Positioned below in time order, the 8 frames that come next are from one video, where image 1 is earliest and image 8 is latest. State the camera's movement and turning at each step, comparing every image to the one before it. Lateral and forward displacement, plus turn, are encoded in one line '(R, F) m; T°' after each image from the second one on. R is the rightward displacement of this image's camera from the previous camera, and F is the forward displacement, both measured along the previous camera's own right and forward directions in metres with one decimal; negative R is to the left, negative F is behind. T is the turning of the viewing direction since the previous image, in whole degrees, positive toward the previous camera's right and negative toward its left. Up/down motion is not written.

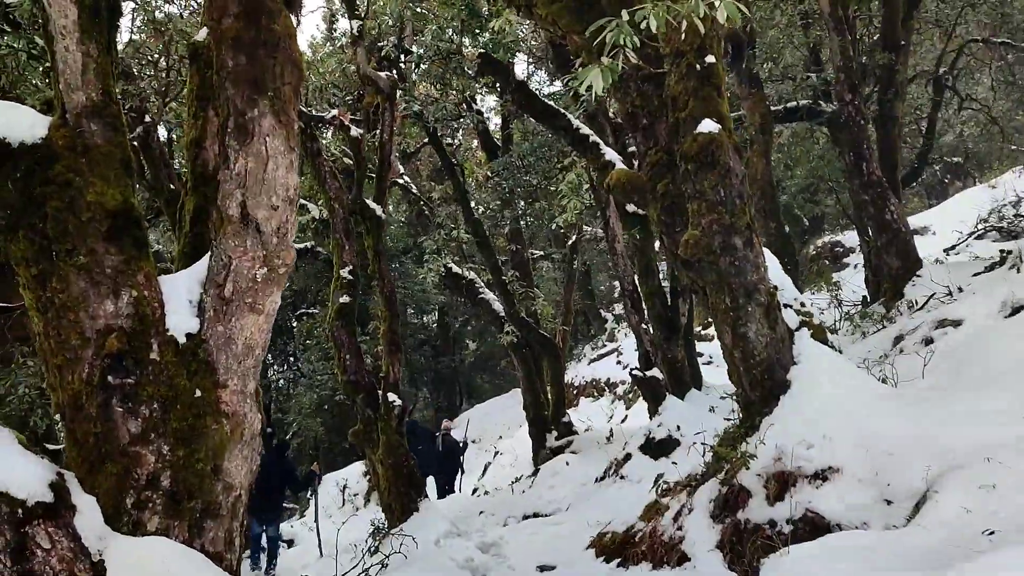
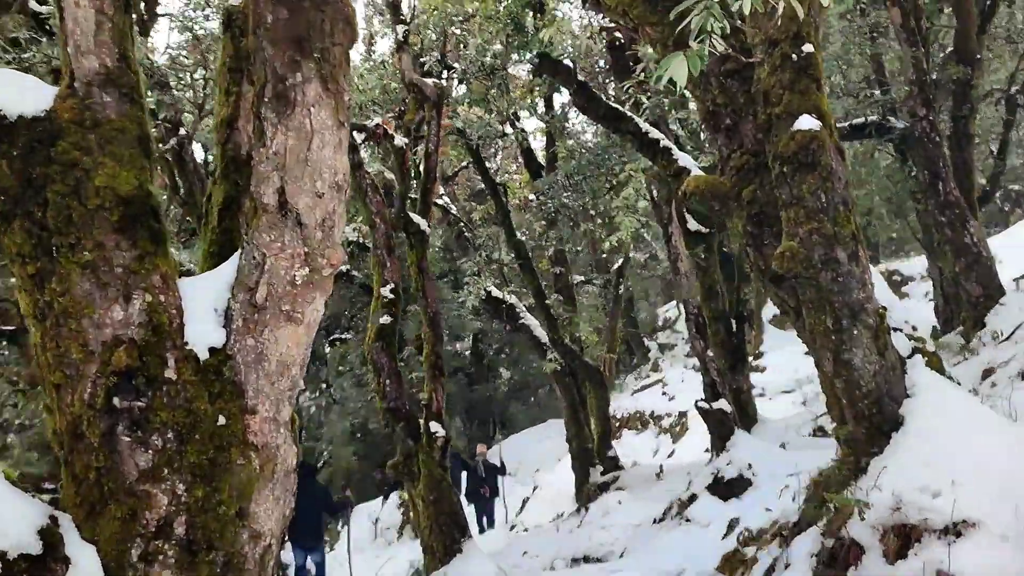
(-0.2, +0.6) m; -2°
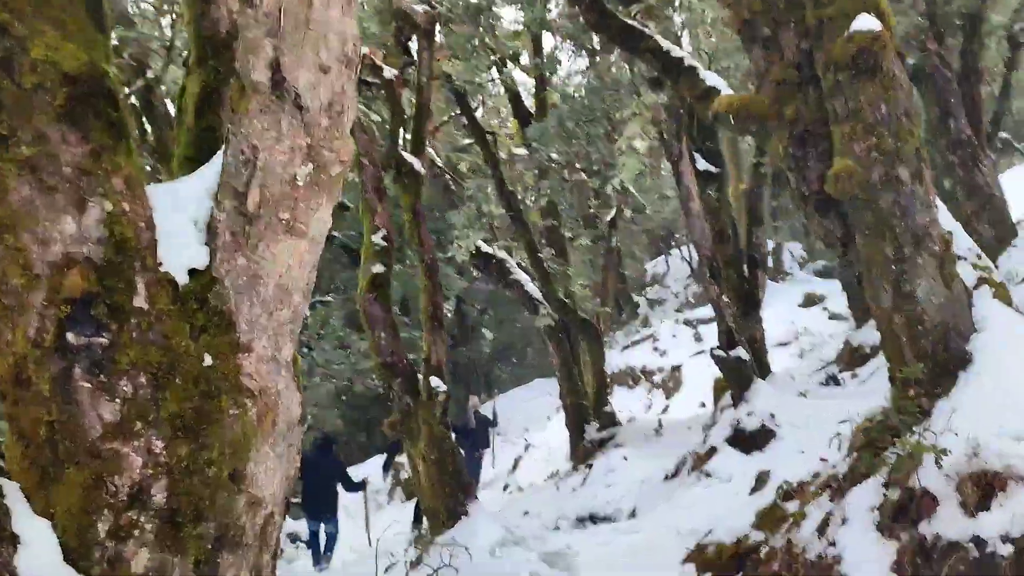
(-0.2, +0.5) m; +1°
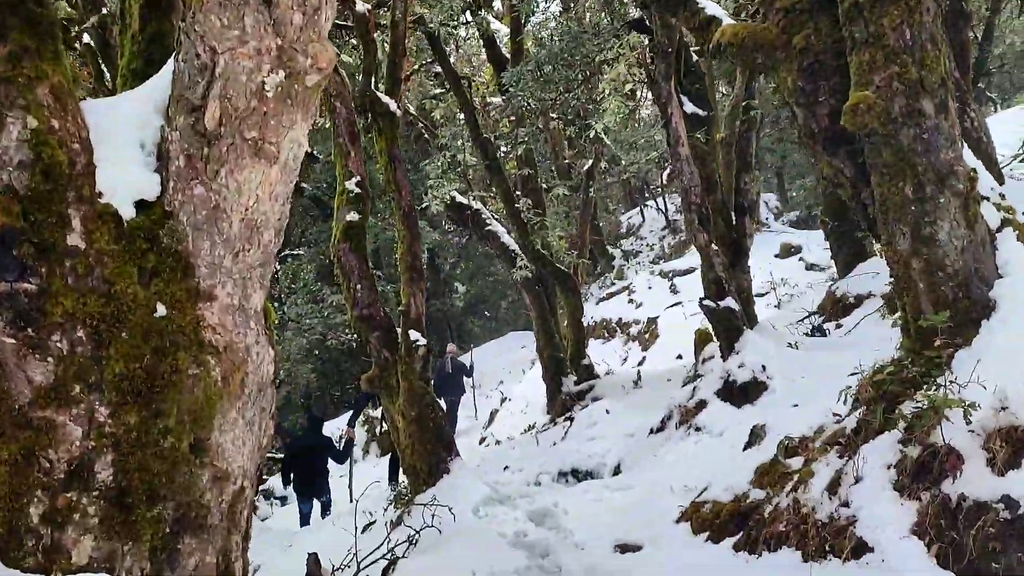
(-0.1, +0.3) m; +2°
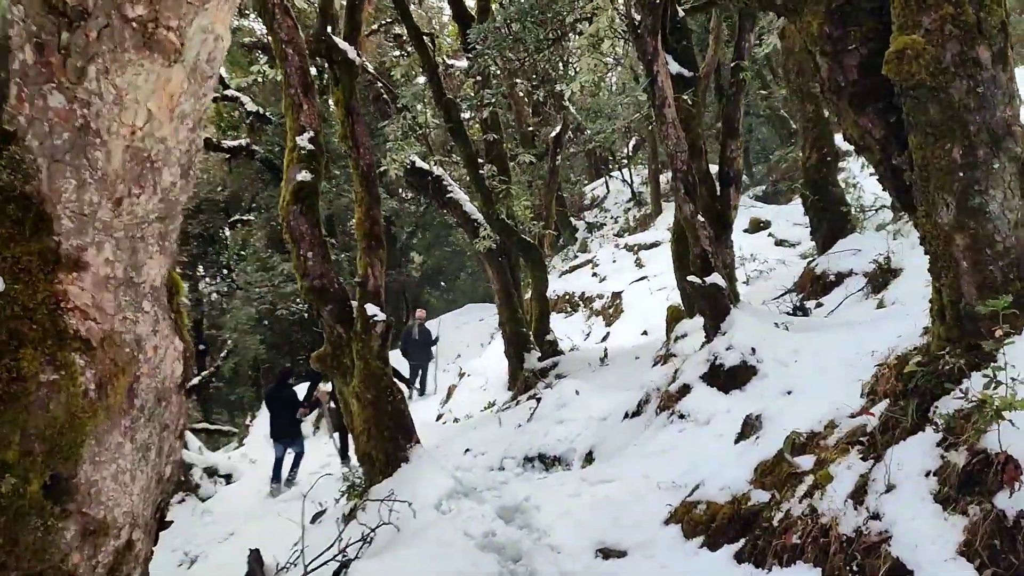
(-0.1, +0.6) m; +3°
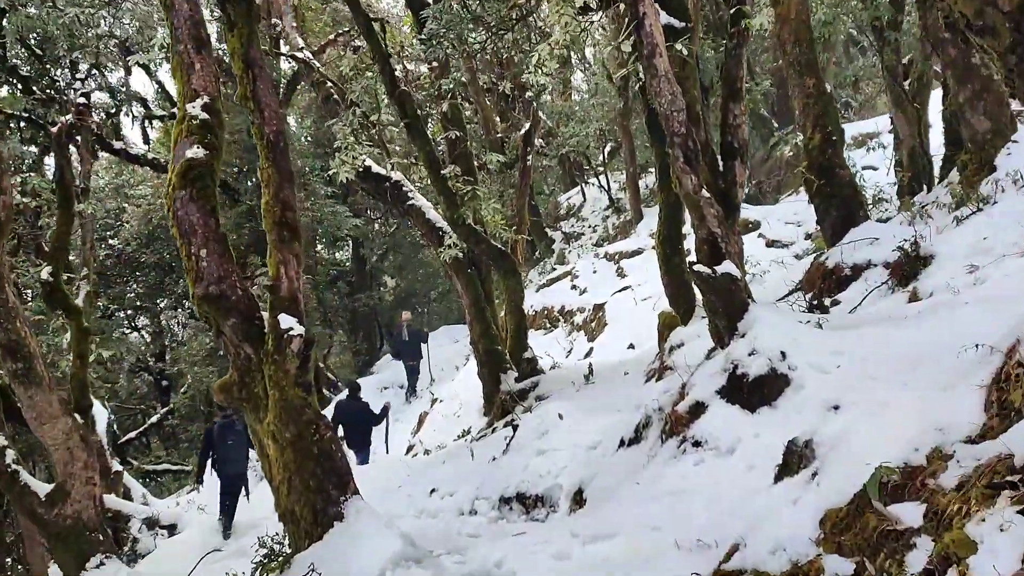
(+0.1, +1.4) m; +1°
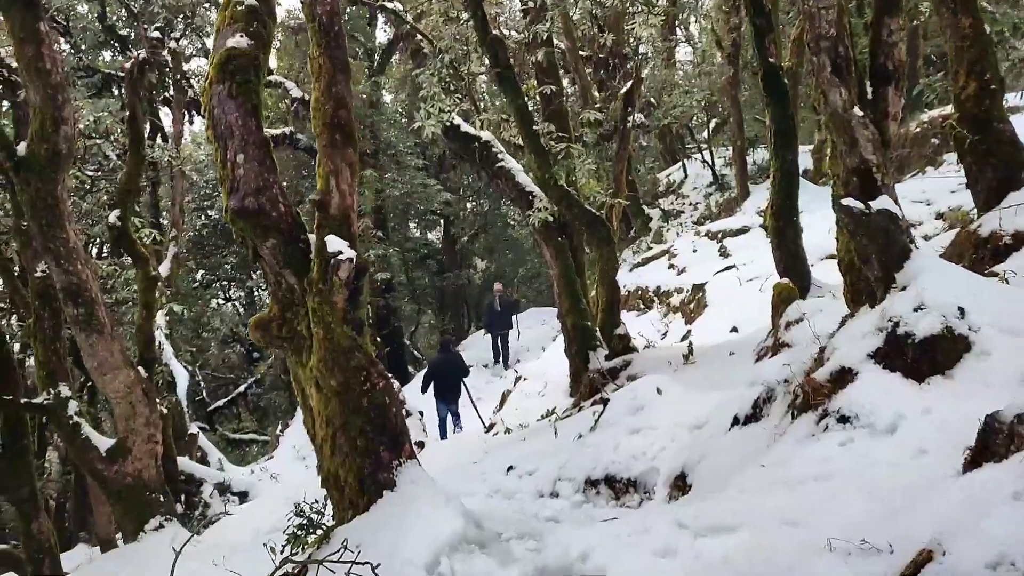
(0.0, +0.9) m; -6°
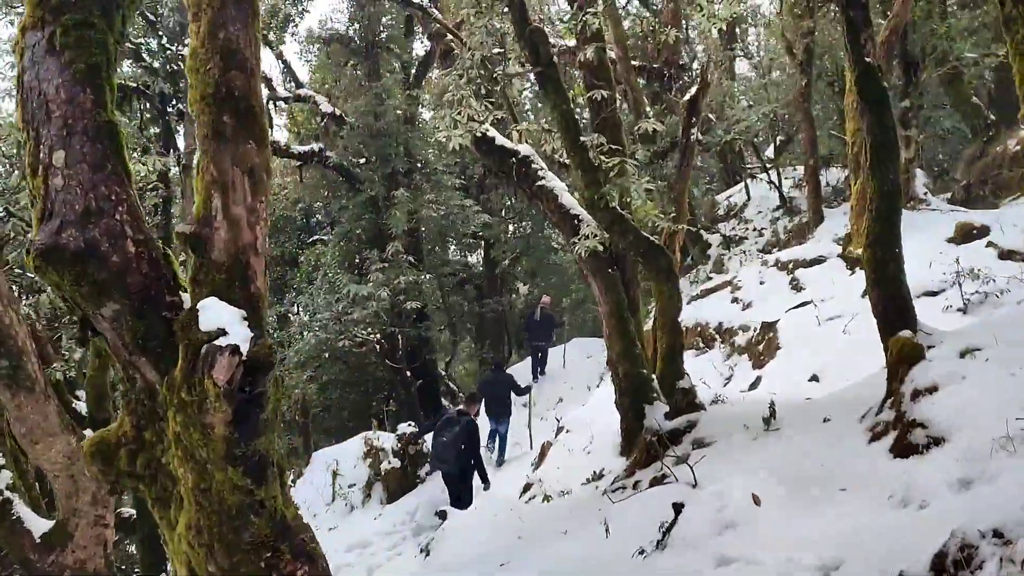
(0.0, +1.7) m; -3°
